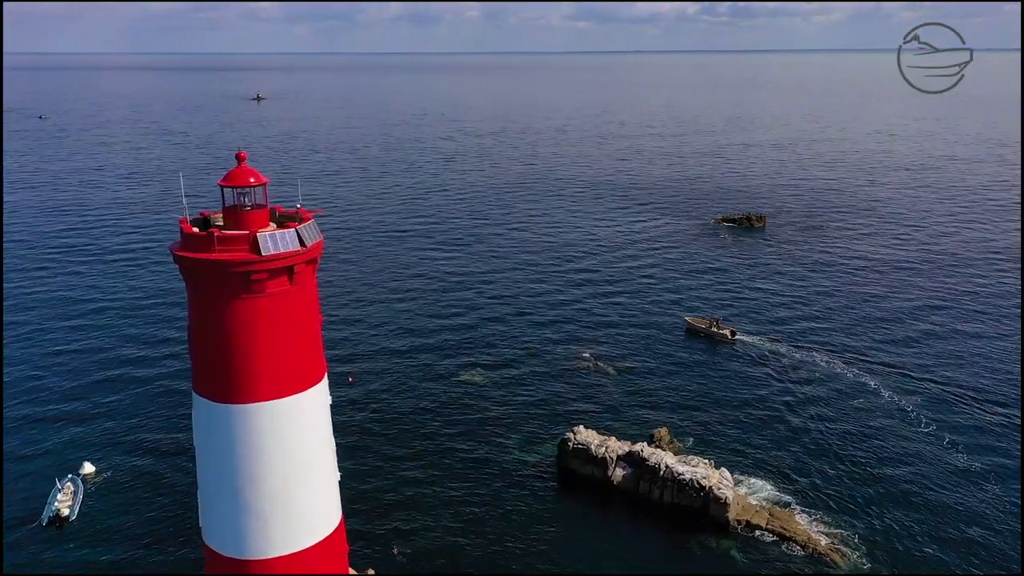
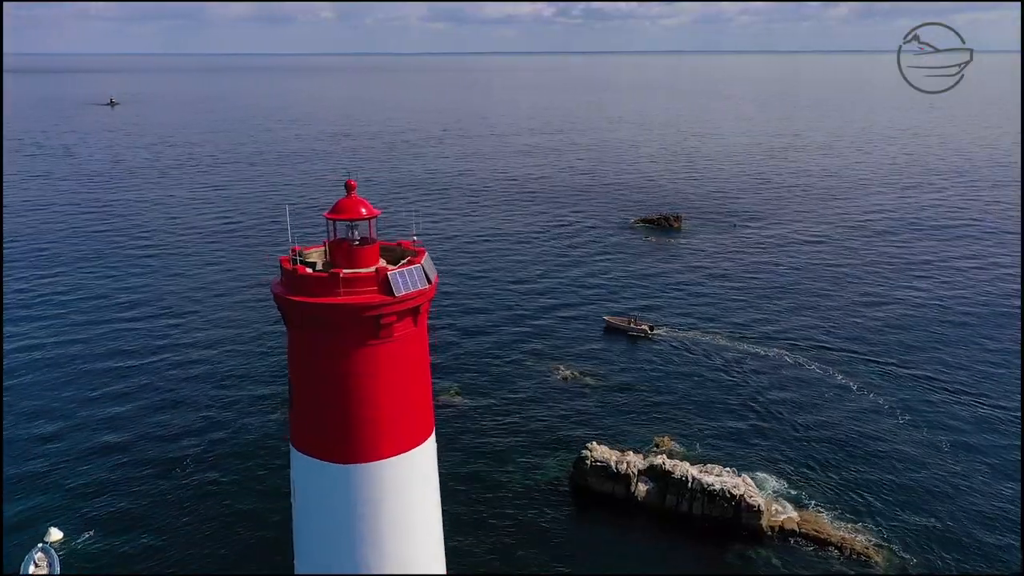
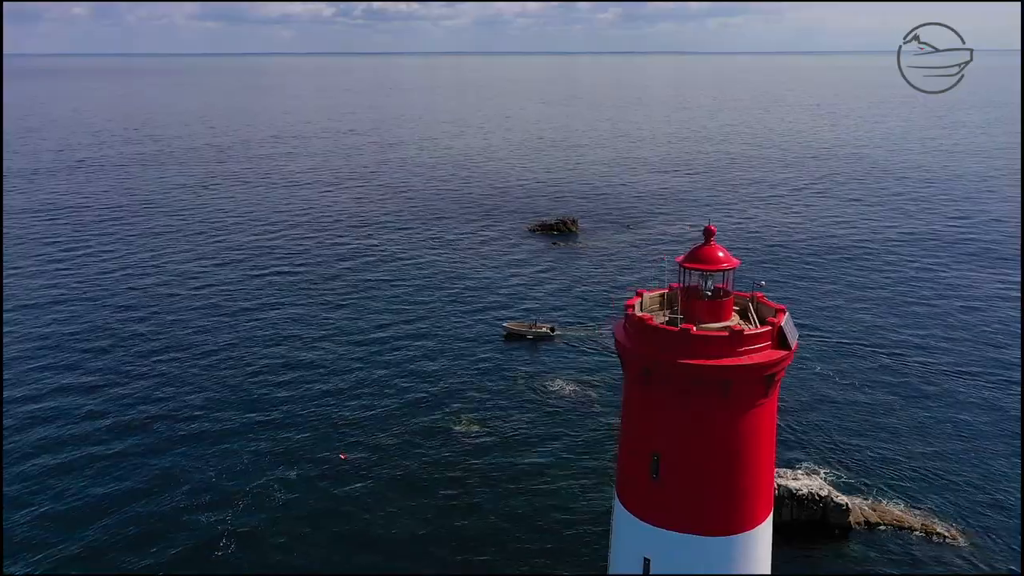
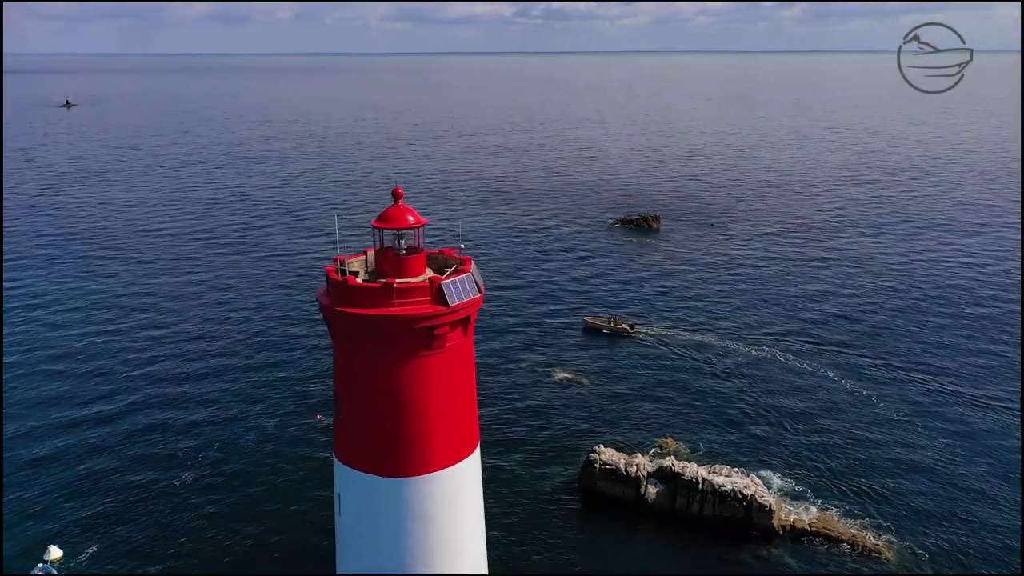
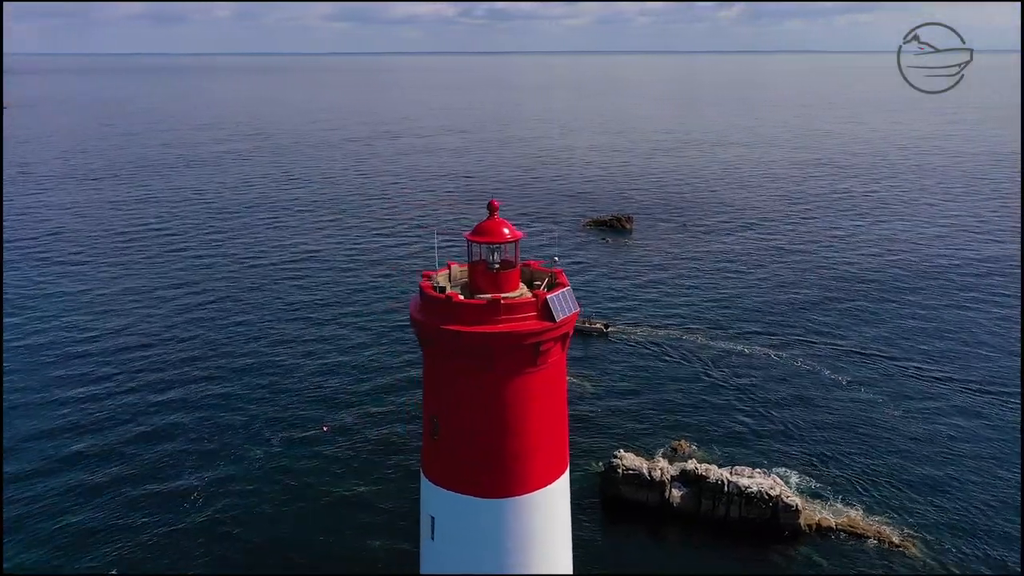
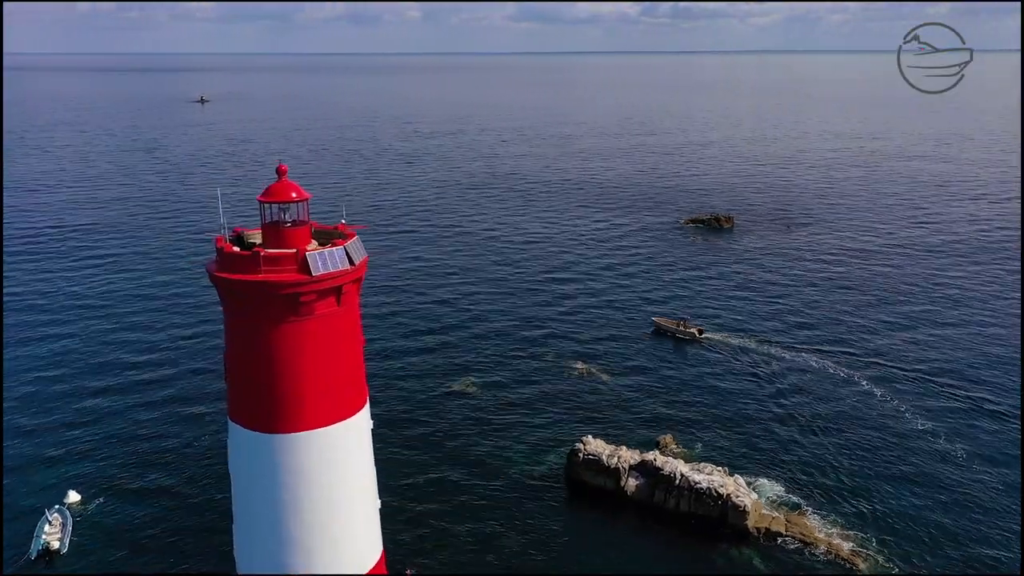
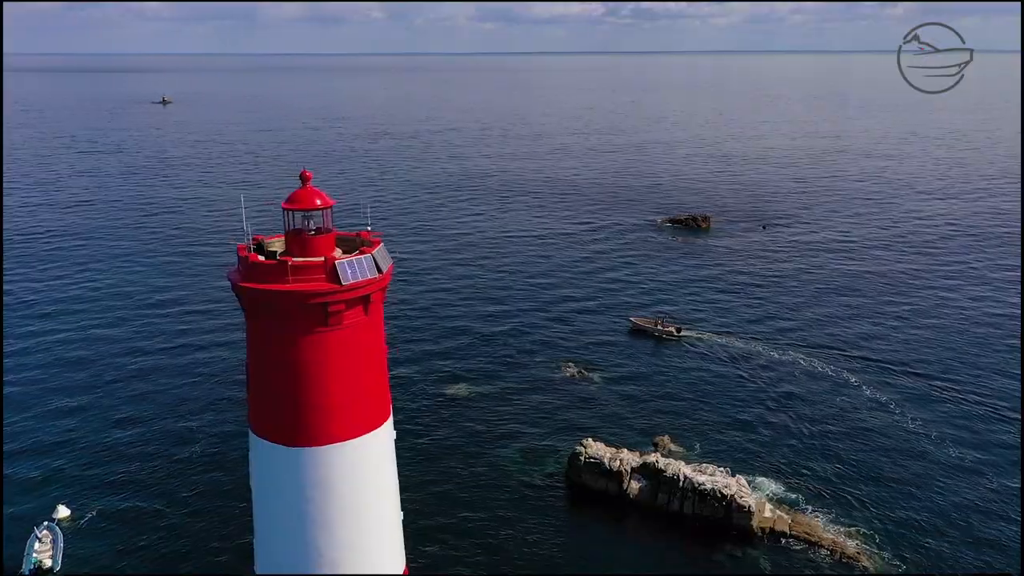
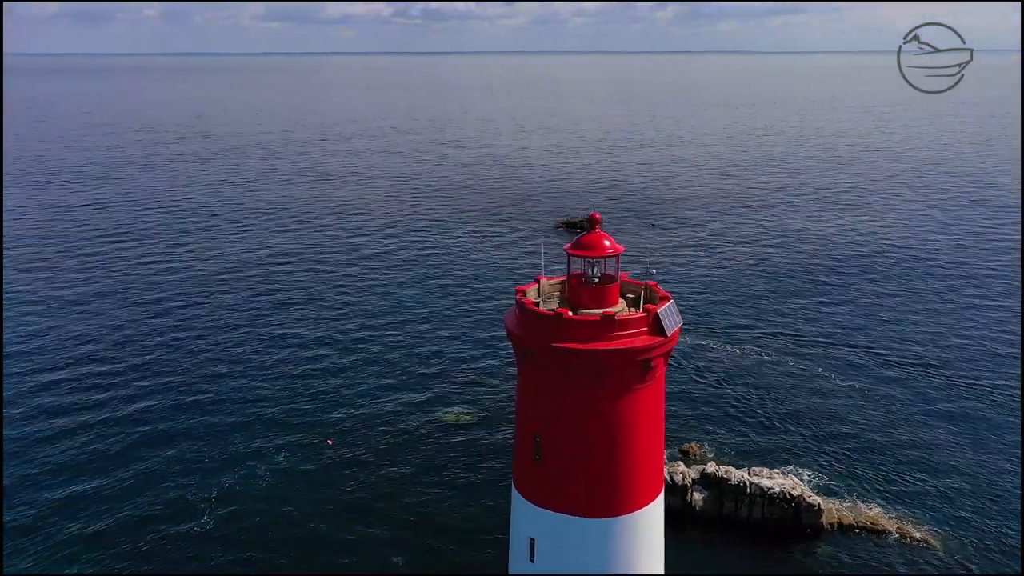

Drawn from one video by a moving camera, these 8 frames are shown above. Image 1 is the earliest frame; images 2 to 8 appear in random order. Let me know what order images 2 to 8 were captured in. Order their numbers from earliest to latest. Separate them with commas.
6, 7, 2, 4, 5, 8, 3
